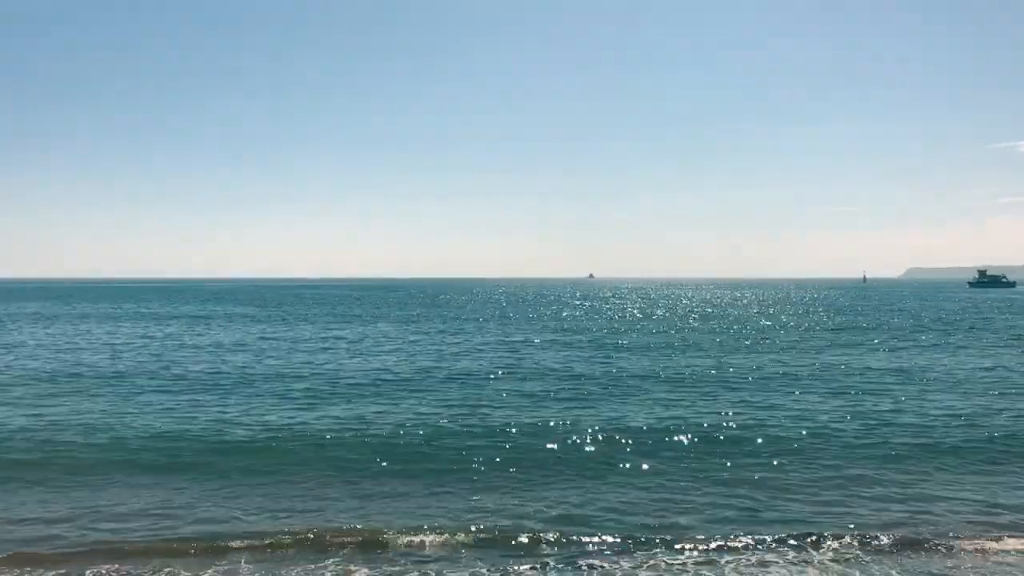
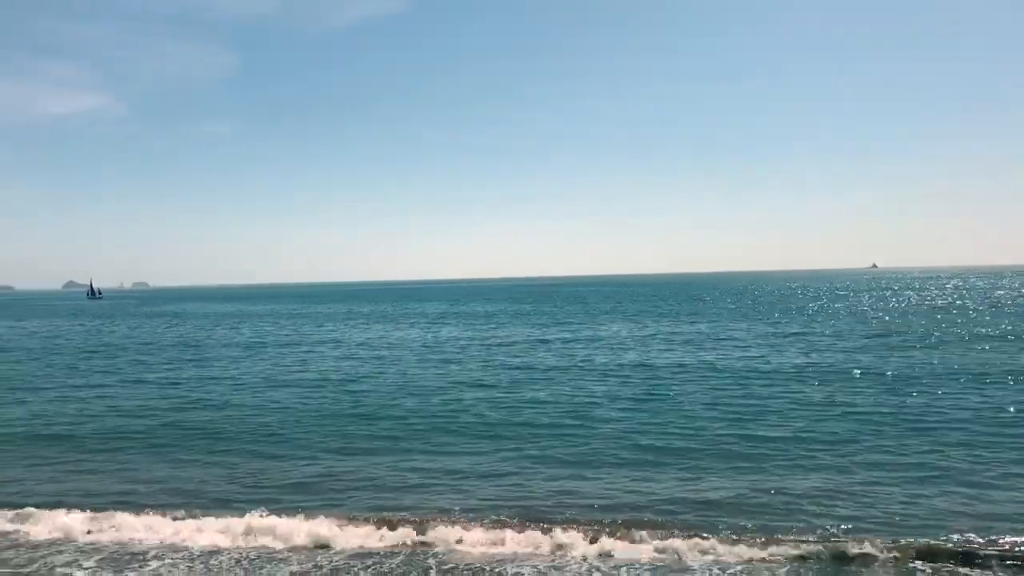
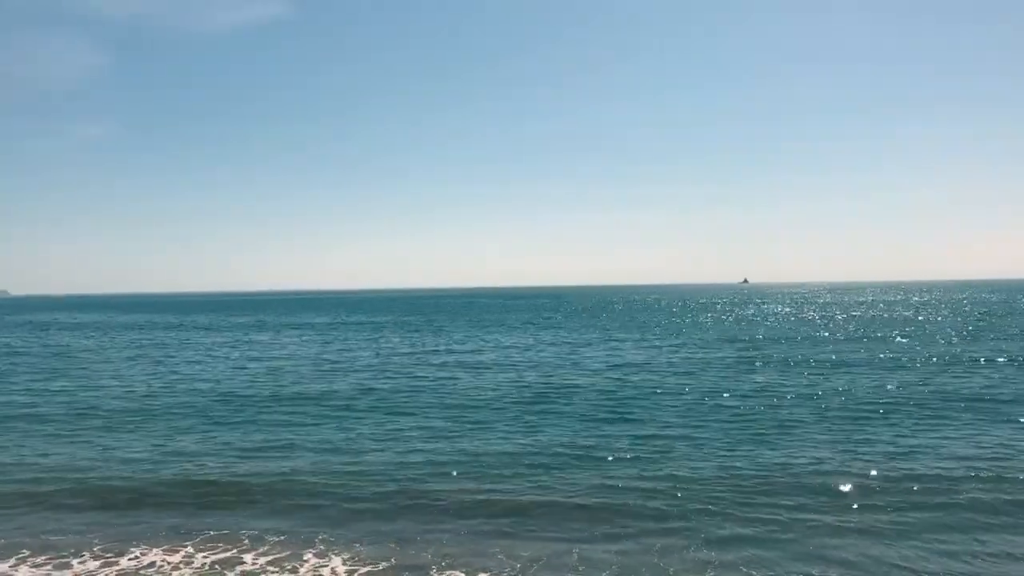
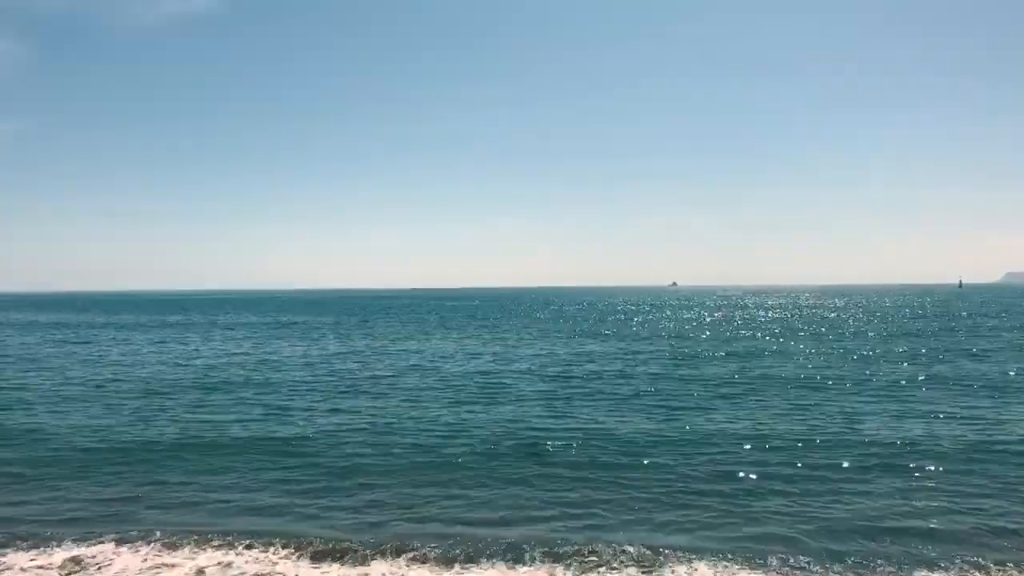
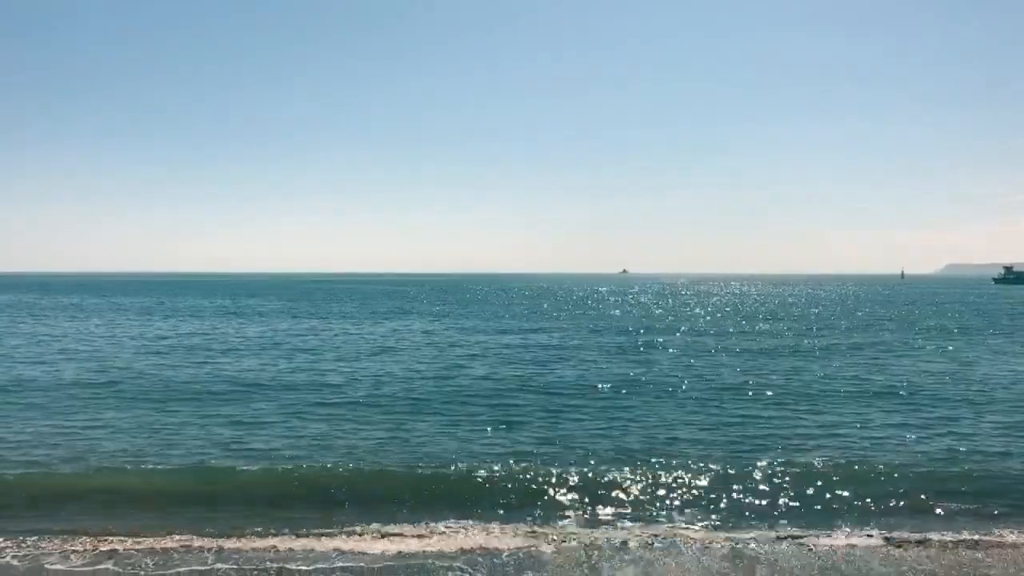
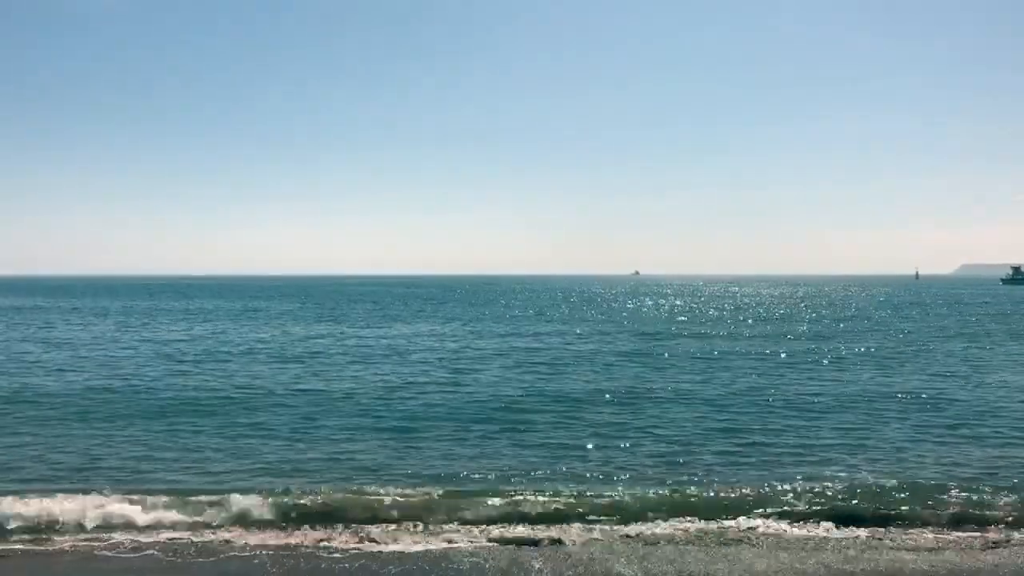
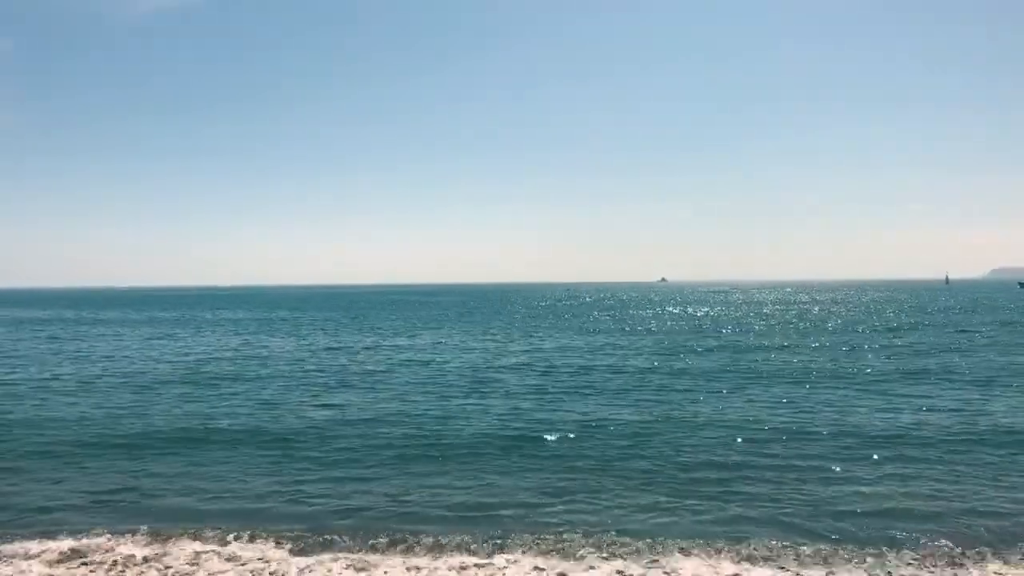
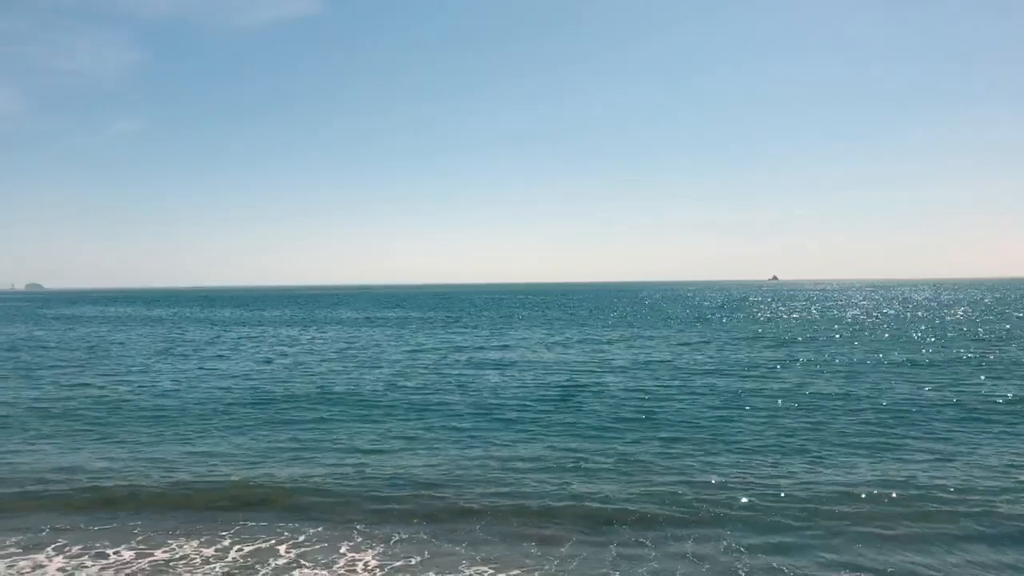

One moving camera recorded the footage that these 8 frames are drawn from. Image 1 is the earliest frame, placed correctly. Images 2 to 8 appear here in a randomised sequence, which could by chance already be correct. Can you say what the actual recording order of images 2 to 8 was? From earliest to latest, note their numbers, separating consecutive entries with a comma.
5, 6, 7, 4, 3, 8, 2
